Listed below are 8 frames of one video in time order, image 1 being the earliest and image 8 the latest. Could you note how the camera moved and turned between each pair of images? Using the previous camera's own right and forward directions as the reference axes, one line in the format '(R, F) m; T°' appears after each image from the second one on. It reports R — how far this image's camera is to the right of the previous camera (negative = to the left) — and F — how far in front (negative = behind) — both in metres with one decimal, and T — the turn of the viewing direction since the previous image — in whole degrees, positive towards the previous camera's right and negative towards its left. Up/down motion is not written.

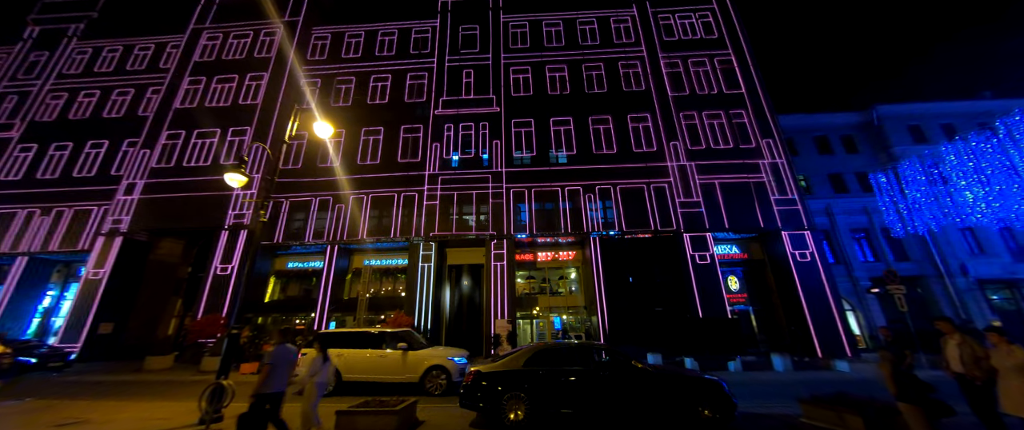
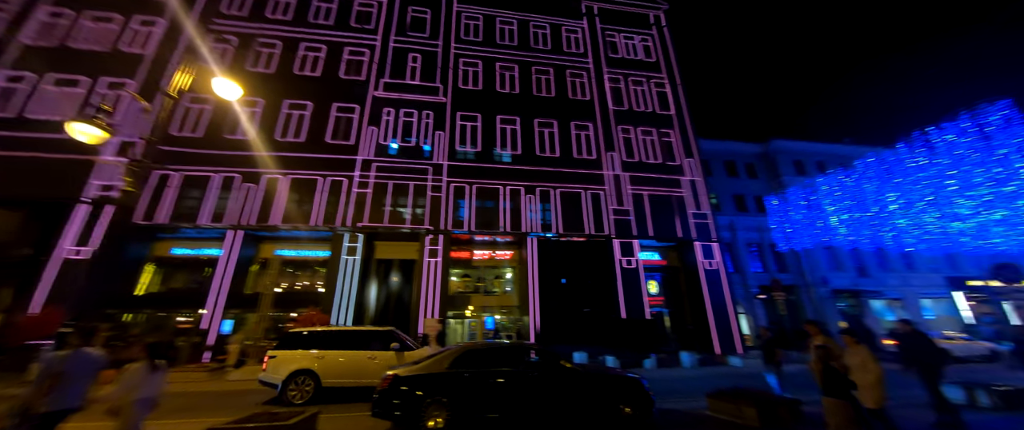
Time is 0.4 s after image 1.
(0.0, +0.2) m; +10°
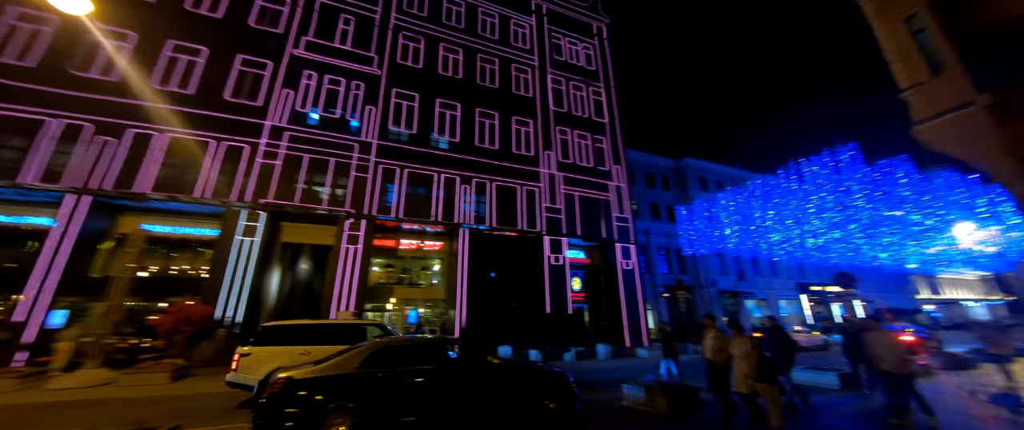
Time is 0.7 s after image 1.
(0.0, +0.3) m; +11°
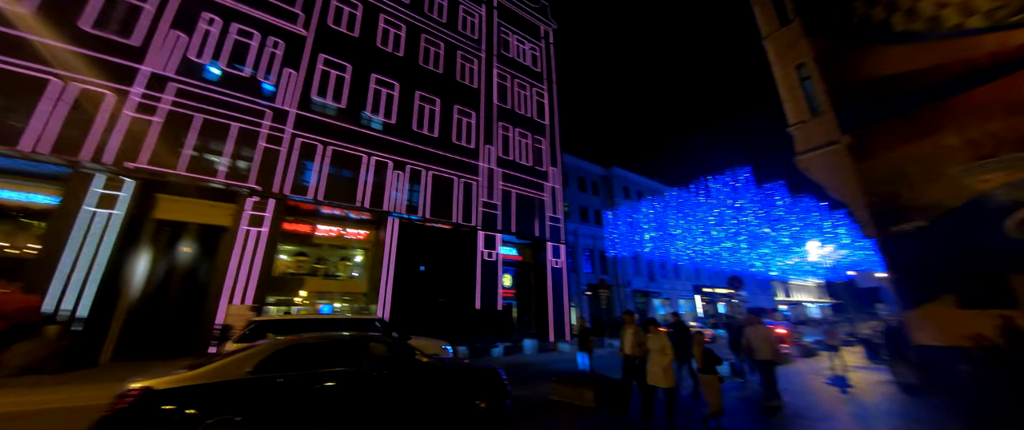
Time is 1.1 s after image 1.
(0.0, +0.3) m; +11°
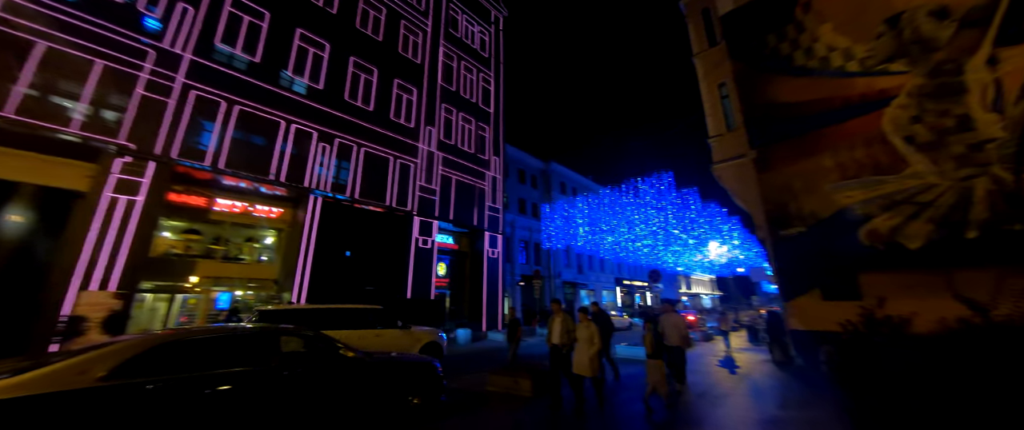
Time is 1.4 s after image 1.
(-0.3, +0.3) m; +12°
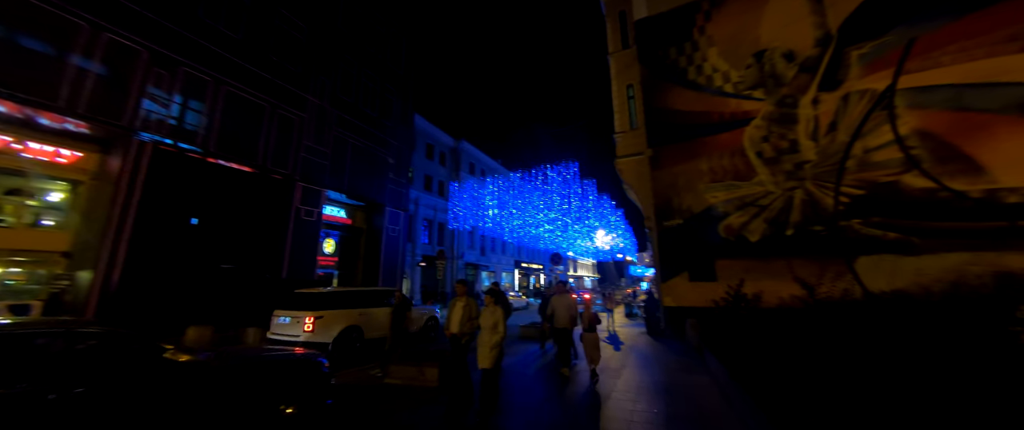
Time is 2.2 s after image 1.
(-0.5, +0.6) m; +18°
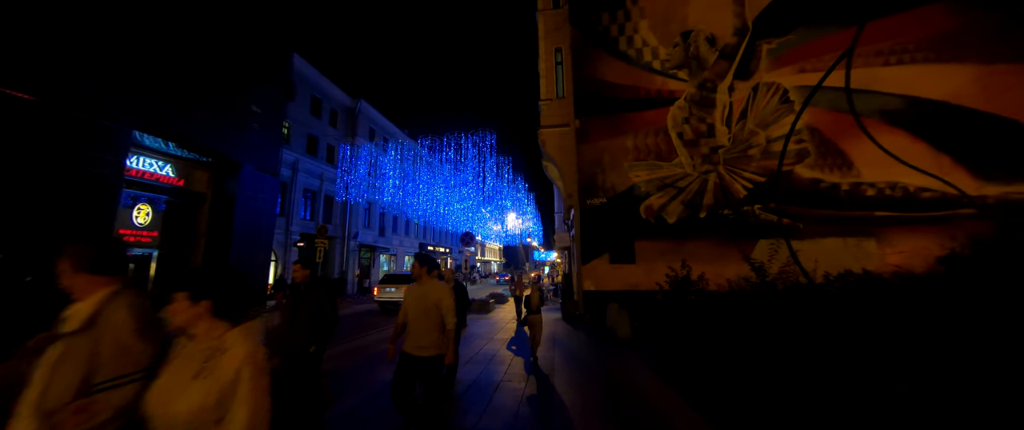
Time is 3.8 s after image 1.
(-0.1, +1.8) m; +17°
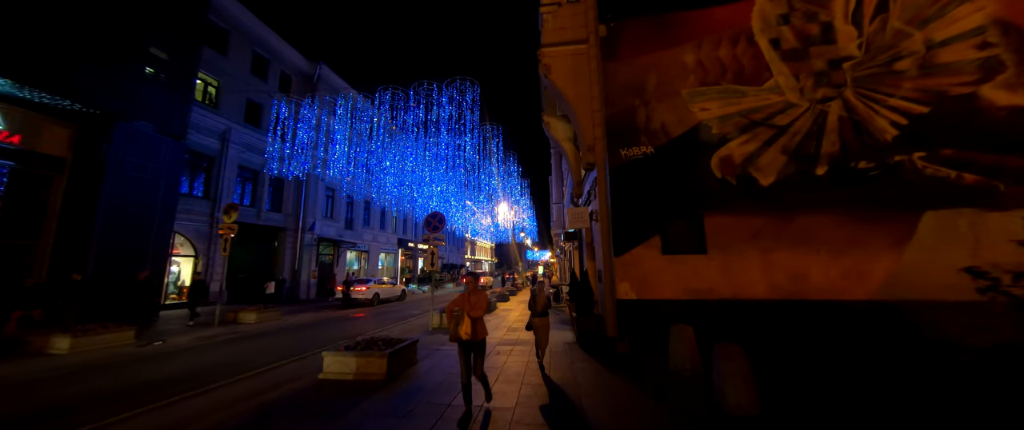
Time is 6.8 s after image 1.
(+0.1, +3.8) m; +1°
